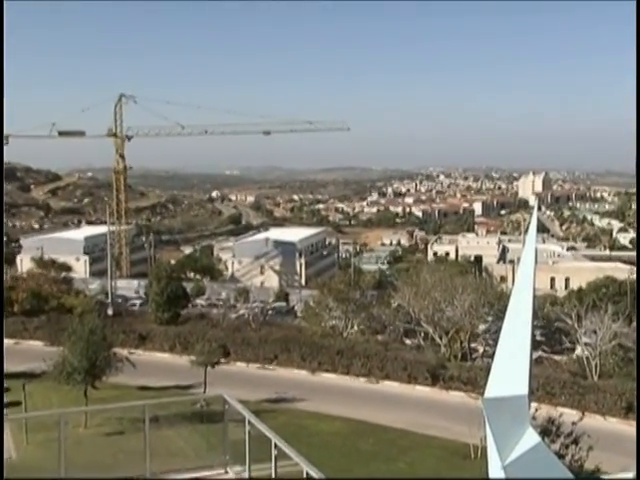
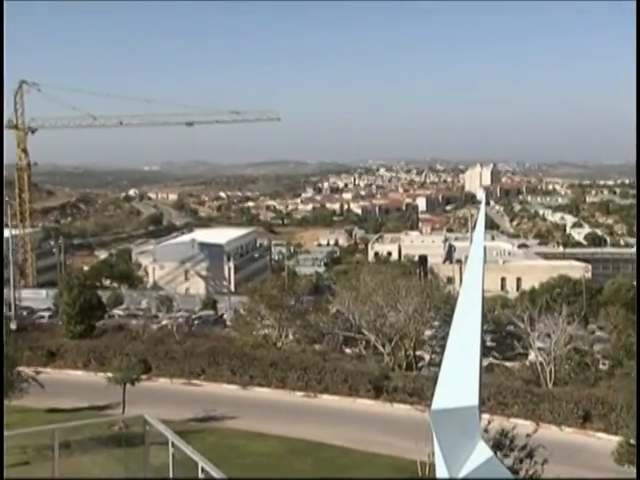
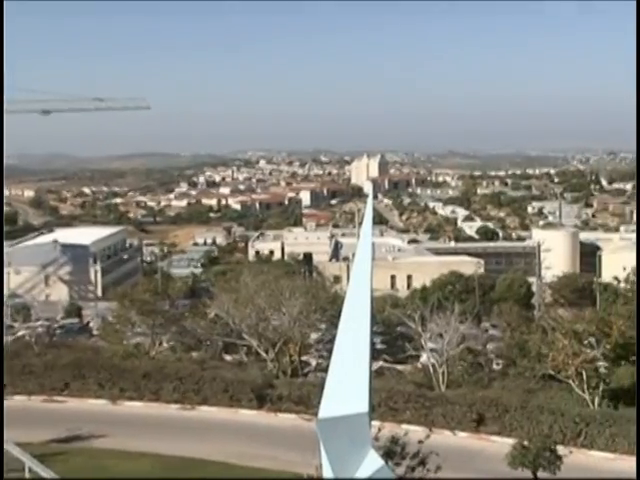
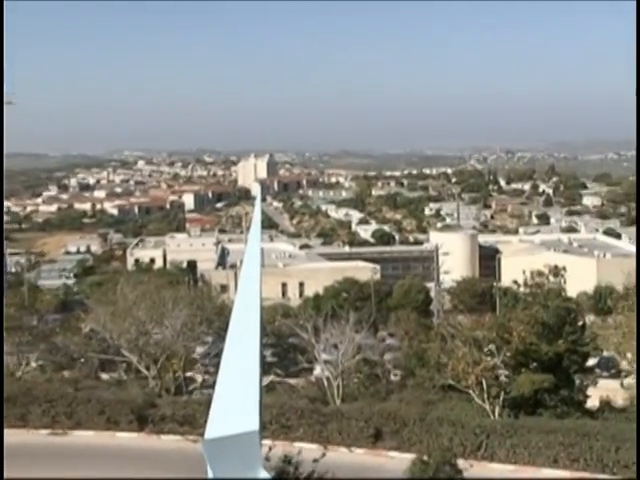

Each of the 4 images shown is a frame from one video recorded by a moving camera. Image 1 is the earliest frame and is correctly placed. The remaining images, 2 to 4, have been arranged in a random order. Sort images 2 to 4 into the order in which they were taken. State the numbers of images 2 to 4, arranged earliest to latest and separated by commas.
2, 3, 4
